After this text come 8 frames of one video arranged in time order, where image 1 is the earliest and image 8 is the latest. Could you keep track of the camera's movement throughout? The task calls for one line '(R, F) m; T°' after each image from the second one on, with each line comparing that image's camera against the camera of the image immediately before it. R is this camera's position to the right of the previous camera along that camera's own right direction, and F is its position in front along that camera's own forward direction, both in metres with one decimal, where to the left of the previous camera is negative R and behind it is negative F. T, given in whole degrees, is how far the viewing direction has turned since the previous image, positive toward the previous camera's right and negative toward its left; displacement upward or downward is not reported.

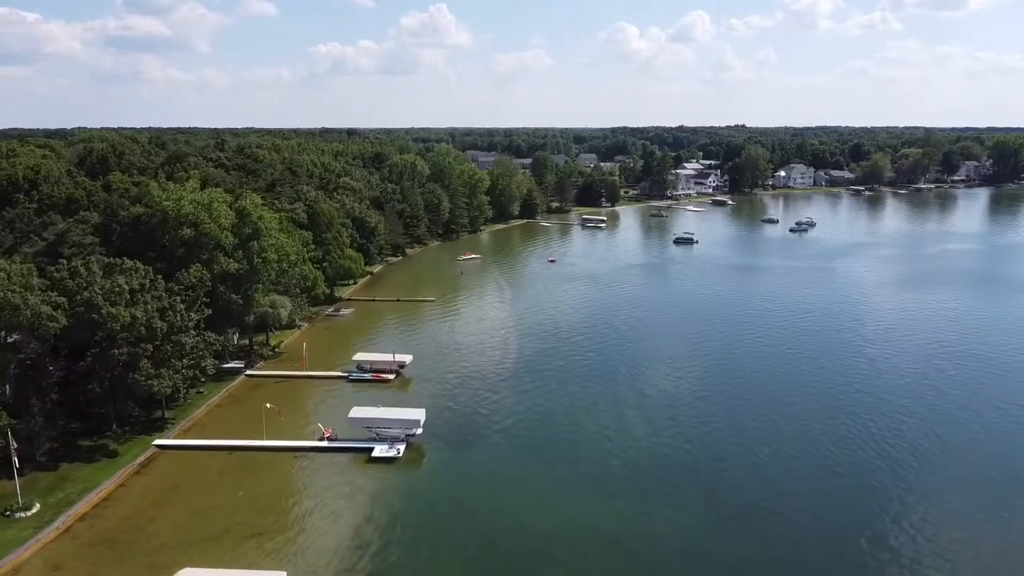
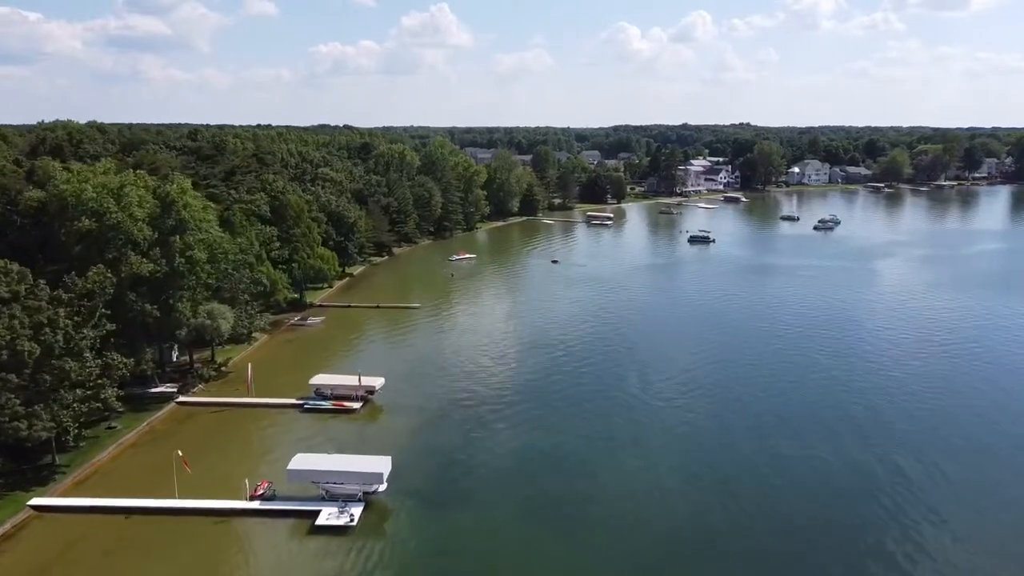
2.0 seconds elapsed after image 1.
(+0.3, +9.8) m; 0°
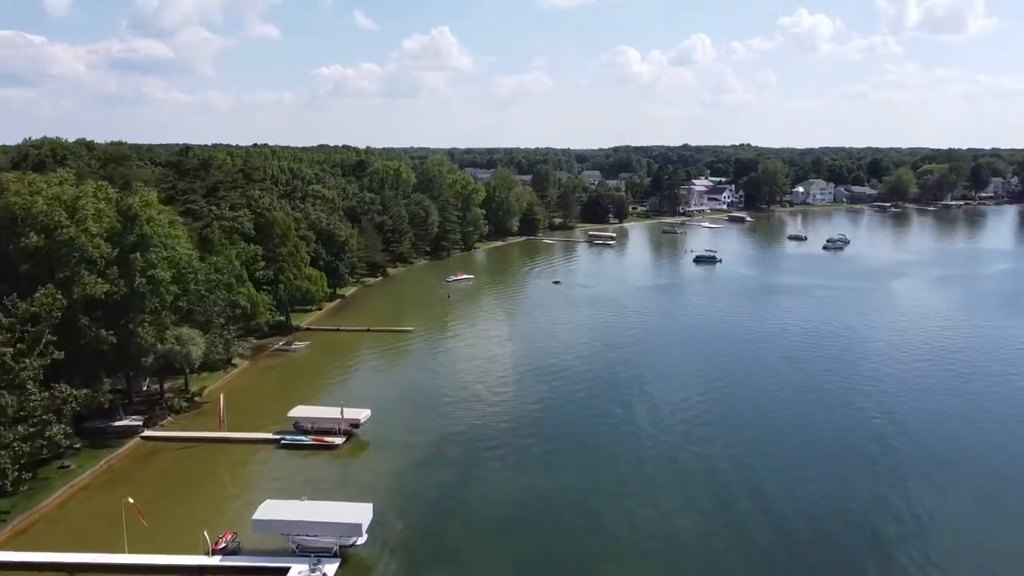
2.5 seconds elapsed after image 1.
(+0.1, +3.5) m; 0°
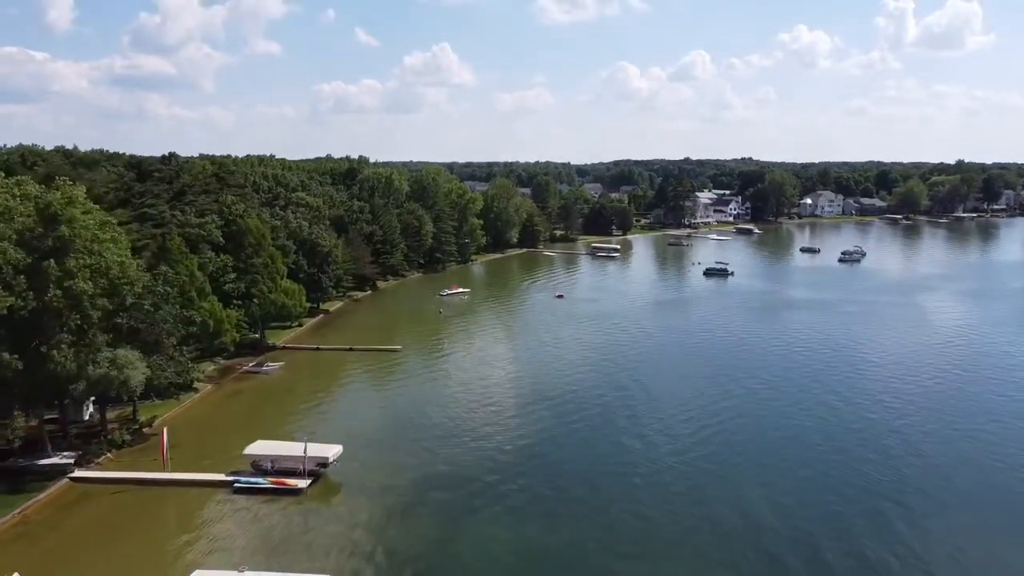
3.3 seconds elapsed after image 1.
(+0.2, +5.6) m; 0°
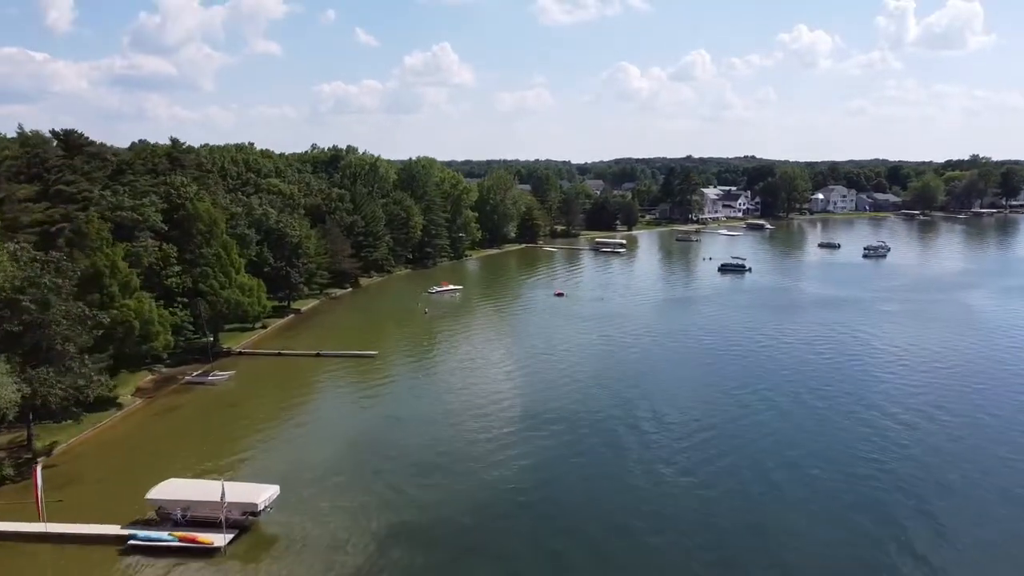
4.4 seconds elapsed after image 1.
(+0.4, +7.7) m; 0°
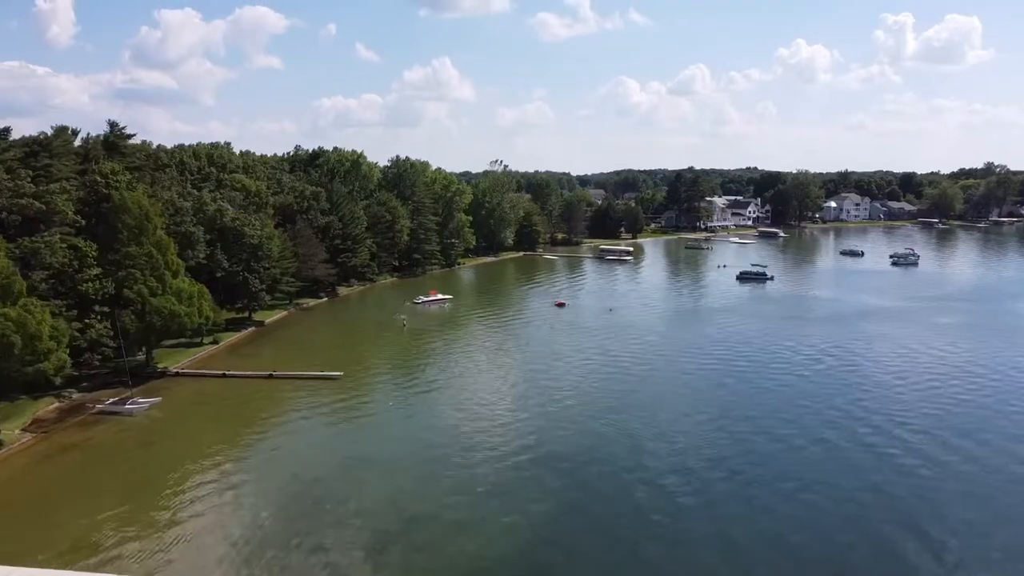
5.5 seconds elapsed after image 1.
(+0.3, +7.9) m; 0°
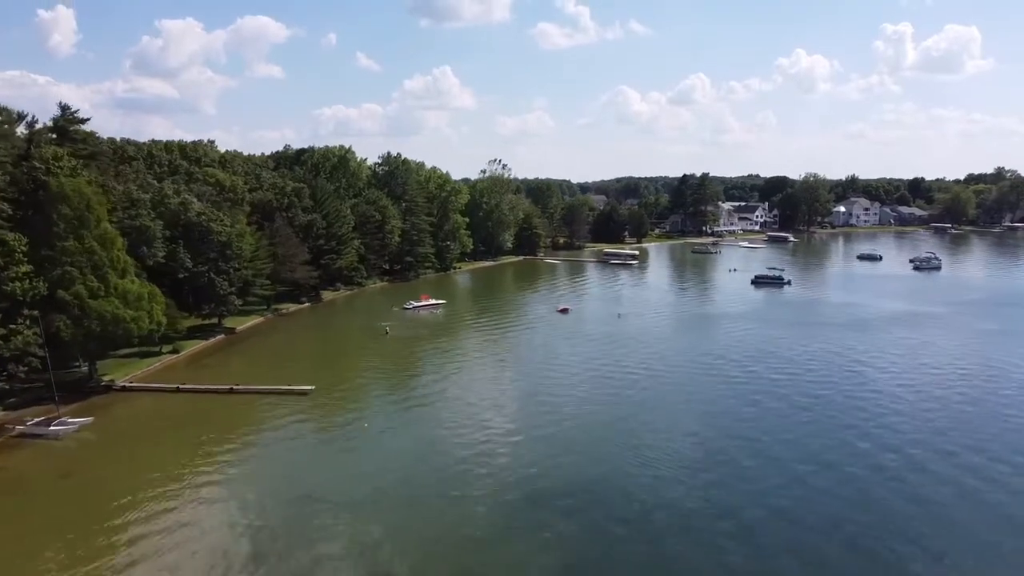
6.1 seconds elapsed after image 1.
(+0.1, +5.0) m; 0°
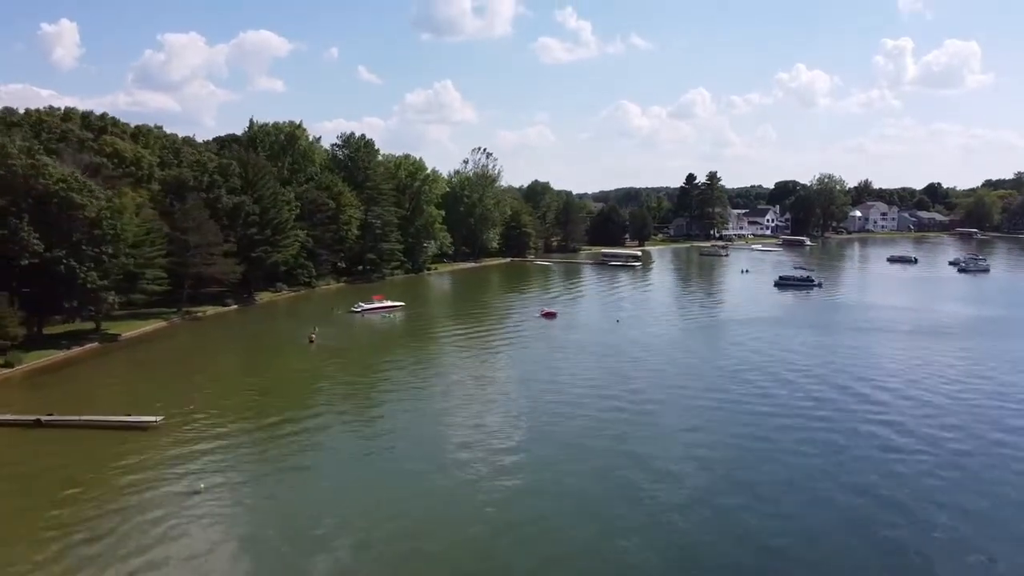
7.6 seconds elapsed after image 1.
(+1.6, +10.7) m; 0°
